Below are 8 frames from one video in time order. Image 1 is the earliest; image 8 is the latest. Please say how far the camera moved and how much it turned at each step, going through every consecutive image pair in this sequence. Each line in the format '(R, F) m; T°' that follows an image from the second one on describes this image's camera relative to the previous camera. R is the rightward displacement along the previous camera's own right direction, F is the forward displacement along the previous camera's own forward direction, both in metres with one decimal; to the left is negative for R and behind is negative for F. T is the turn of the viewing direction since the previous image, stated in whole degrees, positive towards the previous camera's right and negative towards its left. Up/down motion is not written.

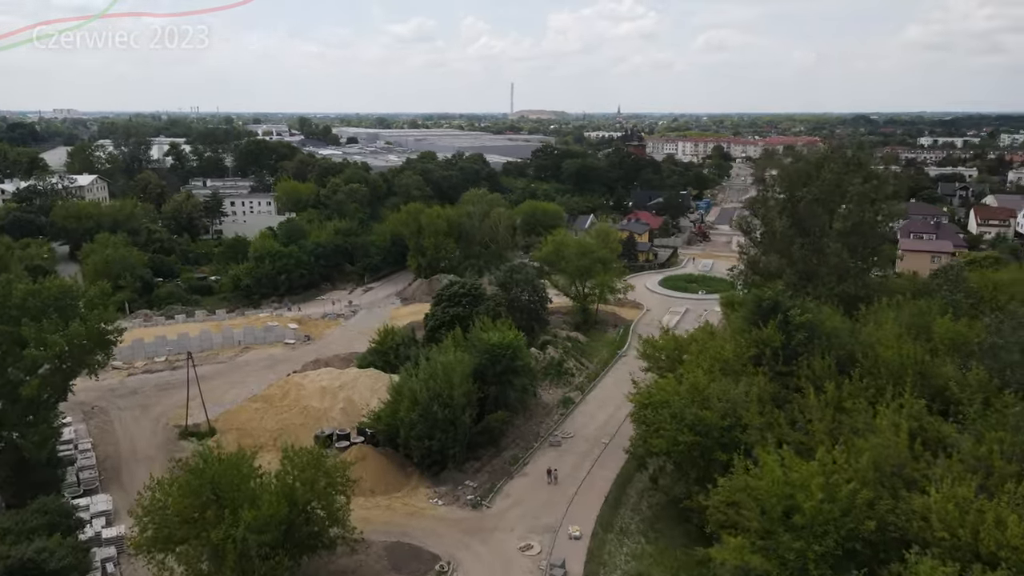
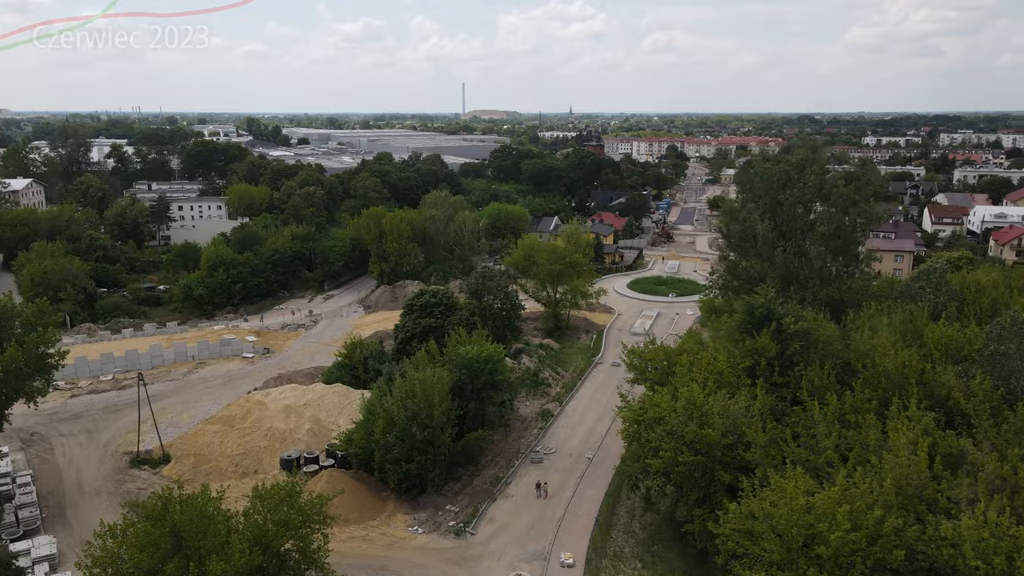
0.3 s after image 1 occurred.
(-0.5, +0.8) m; +4°
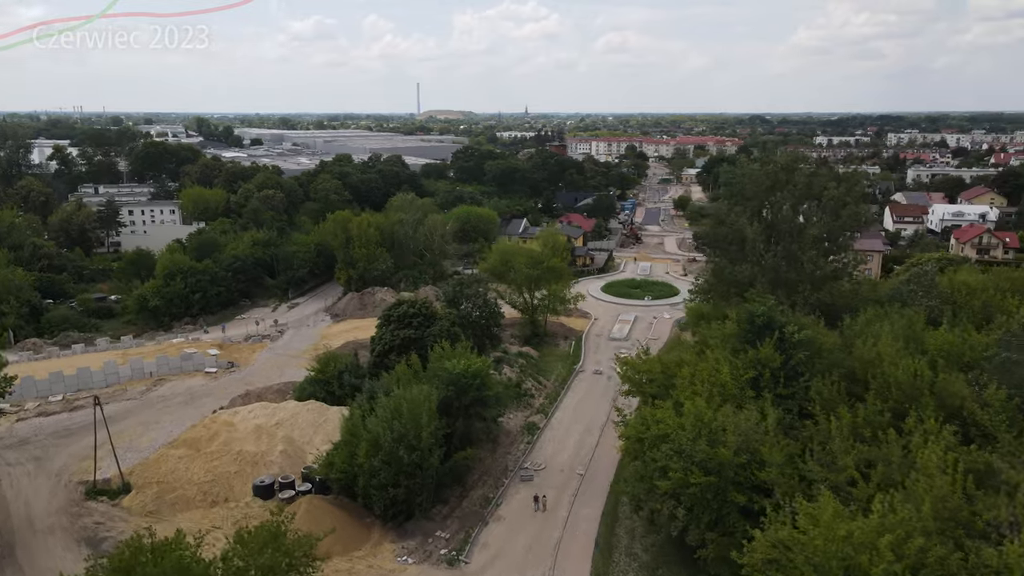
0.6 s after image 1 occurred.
(-0.6, +0.7) m; +3°
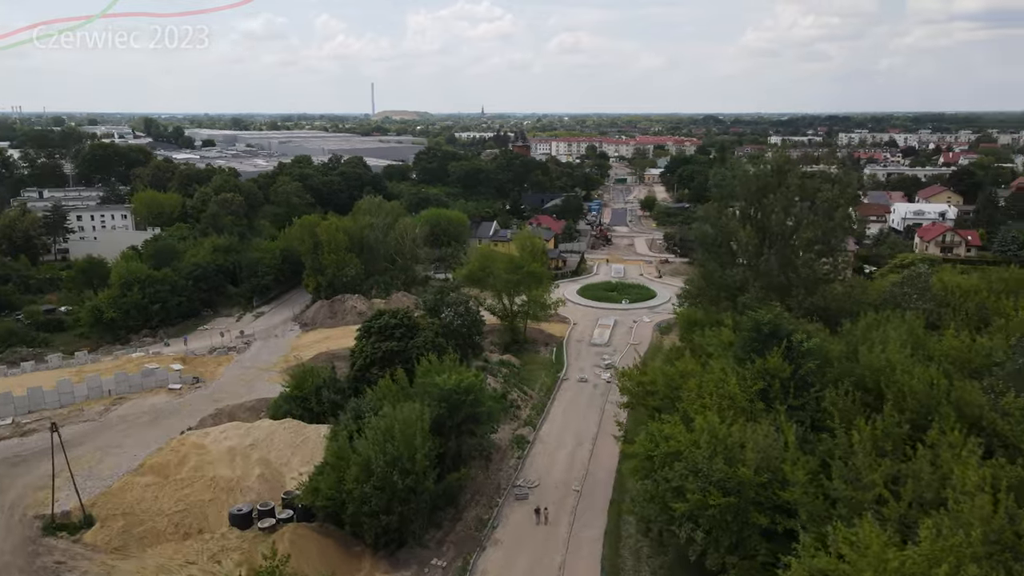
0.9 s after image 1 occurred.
(-0.6, +0.7) m; +3°
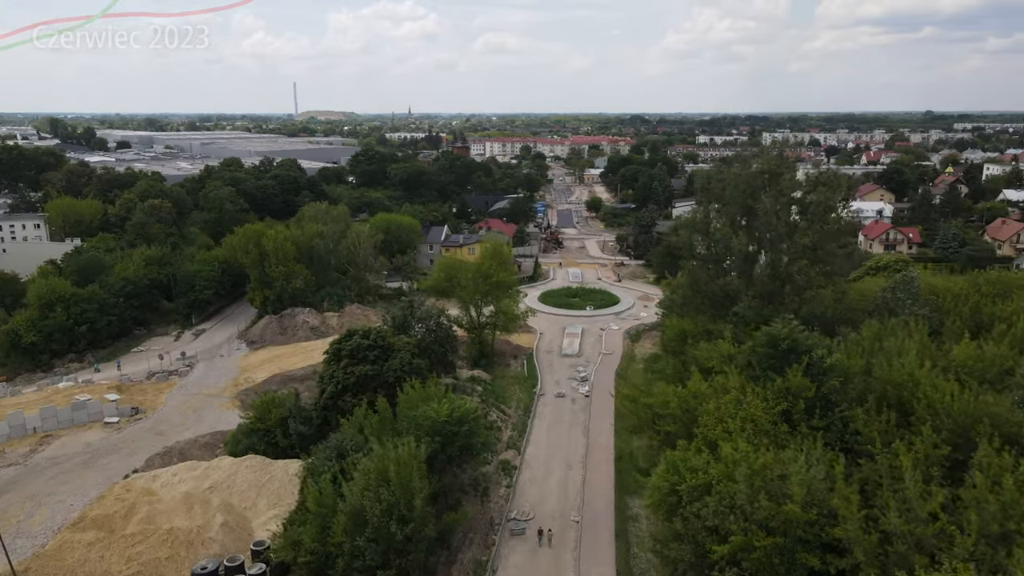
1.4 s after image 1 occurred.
(-1.0, +1.2) m; +5°
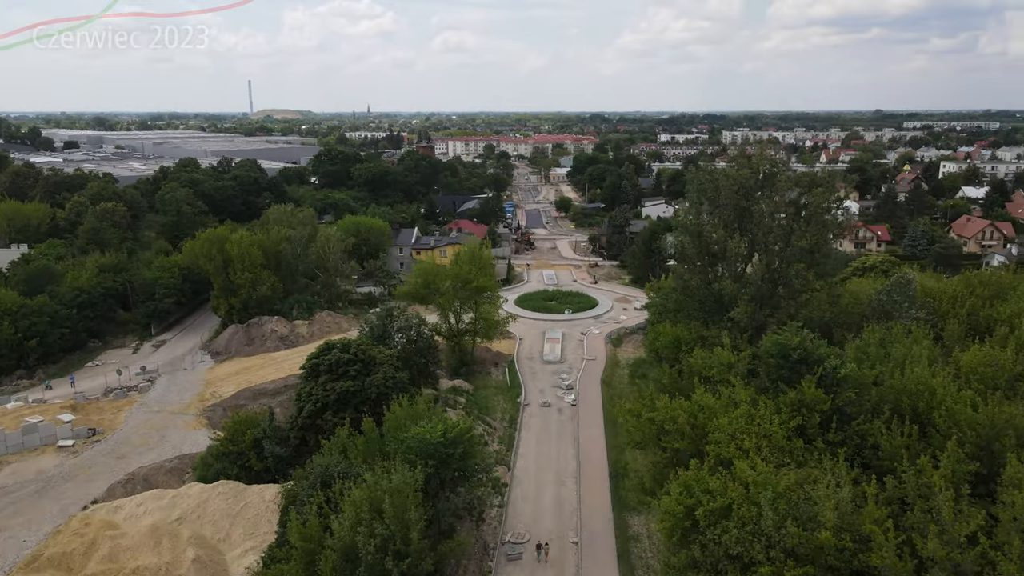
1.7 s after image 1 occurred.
(-0.5, +0.8) m; +3°
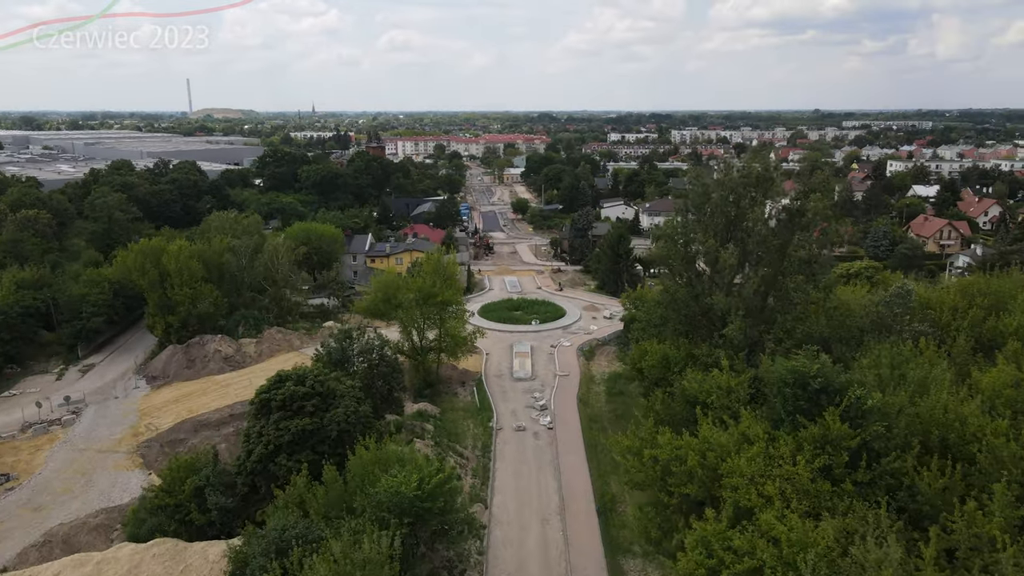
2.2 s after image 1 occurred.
(-0.4, +1.4) m; +4°
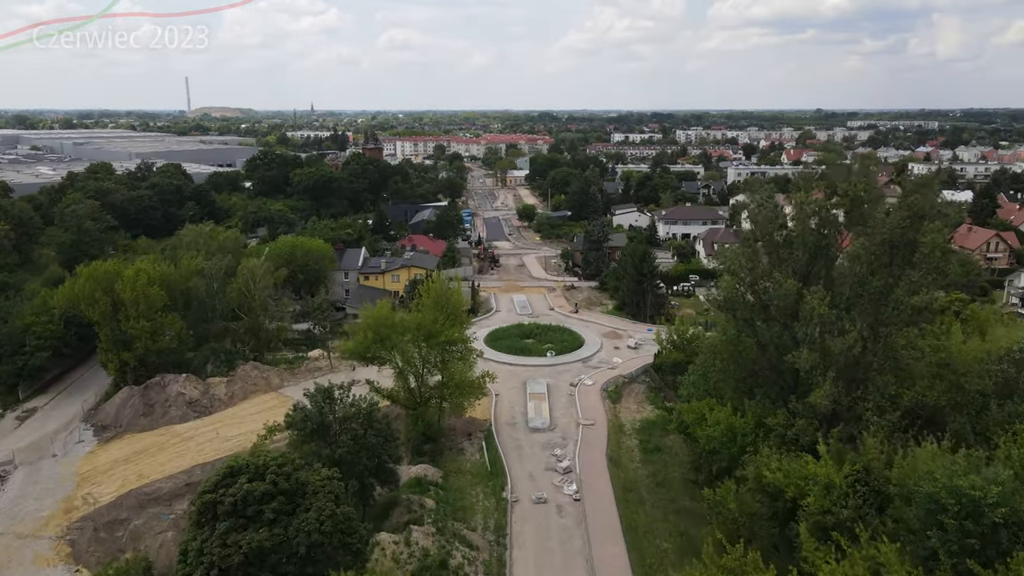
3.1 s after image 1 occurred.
(-0.4, +3.0) m; 0°
